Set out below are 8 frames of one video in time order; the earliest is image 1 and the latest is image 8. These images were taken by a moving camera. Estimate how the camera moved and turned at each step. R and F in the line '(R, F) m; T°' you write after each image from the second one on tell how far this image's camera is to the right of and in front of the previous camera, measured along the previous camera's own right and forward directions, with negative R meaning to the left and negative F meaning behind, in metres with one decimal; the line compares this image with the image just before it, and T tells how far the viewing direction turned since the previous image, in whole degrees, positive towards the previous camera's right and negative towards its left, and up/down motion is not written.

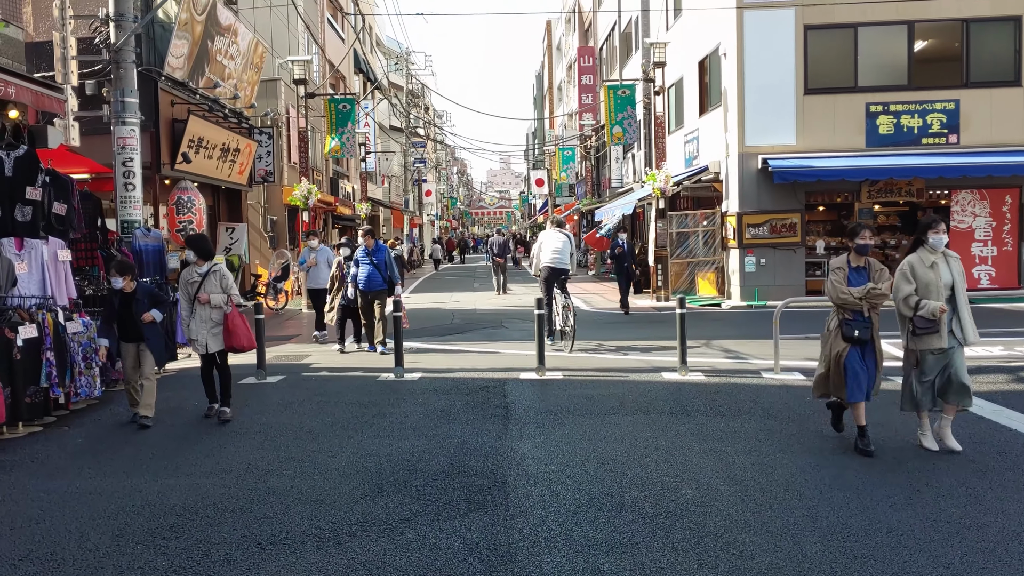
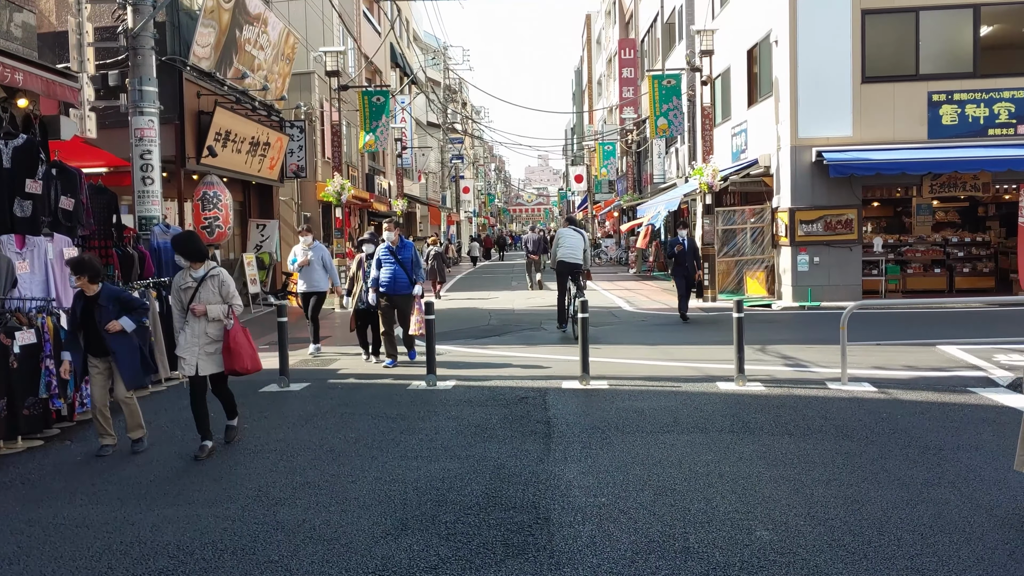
(0.0, +0.8) m; -2°
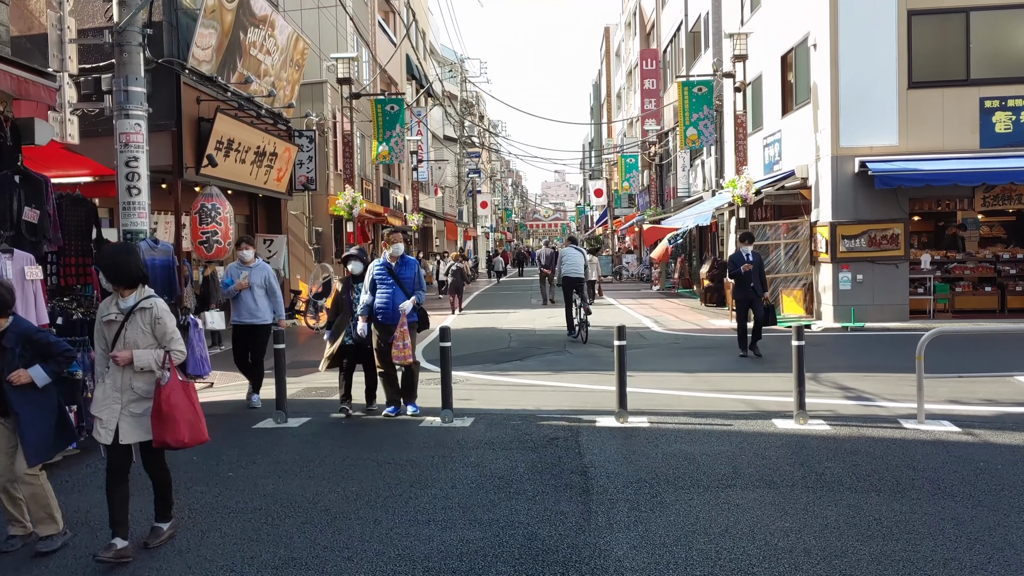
(-0.1, +1.1) m; -1°
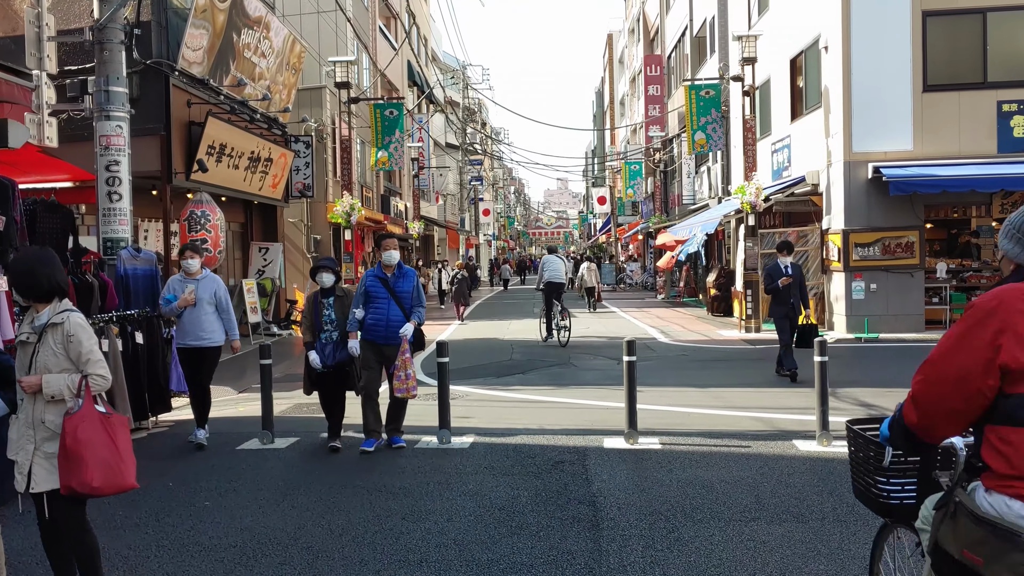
(0.0, +0.5) m; 0°
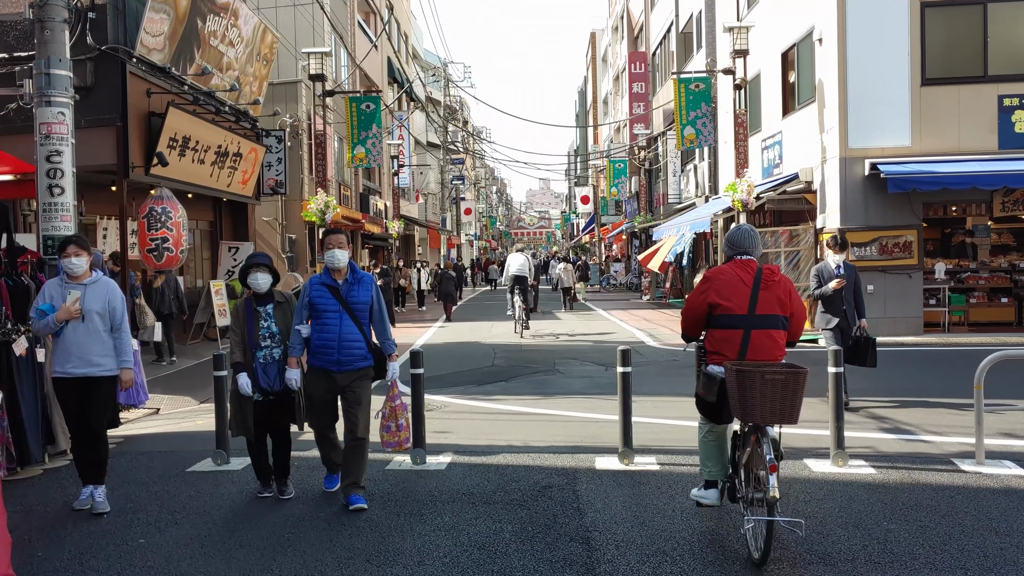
(0.0, +0.8) m; +1°
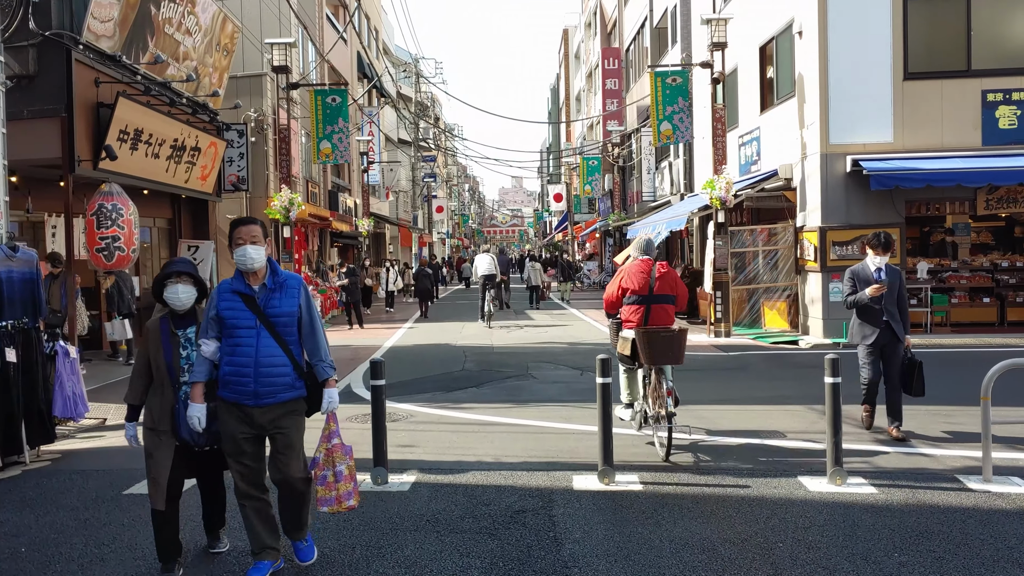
(0.0, +0.6) m; +2°
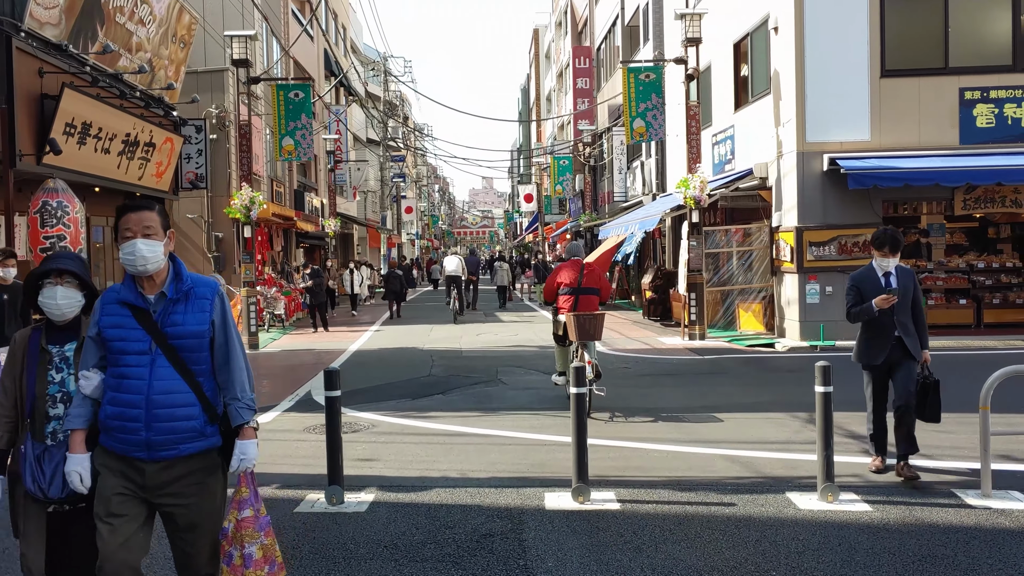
(0.0, +0.5) m; +2°
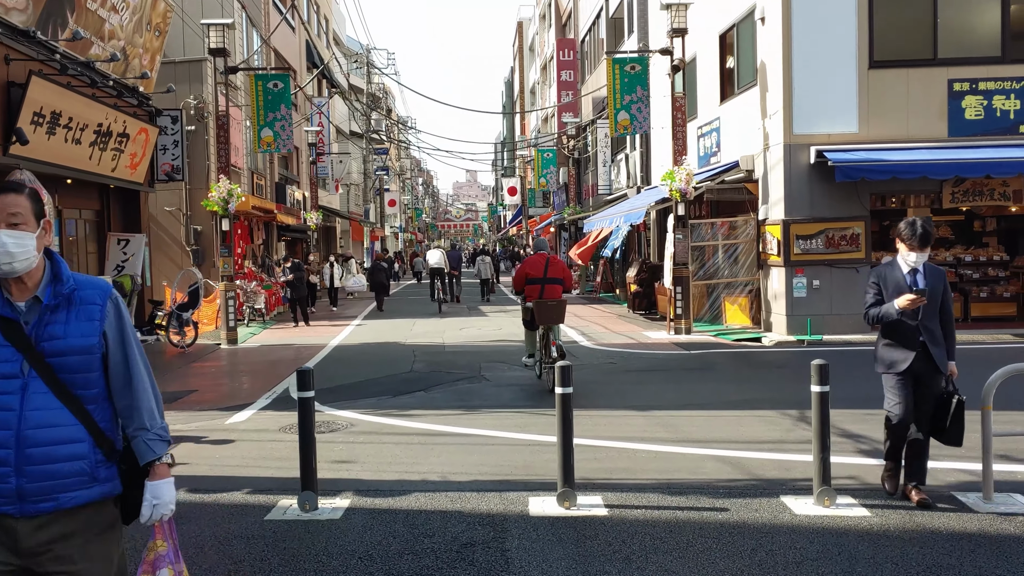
(0.0, +0.3) m; +1°
